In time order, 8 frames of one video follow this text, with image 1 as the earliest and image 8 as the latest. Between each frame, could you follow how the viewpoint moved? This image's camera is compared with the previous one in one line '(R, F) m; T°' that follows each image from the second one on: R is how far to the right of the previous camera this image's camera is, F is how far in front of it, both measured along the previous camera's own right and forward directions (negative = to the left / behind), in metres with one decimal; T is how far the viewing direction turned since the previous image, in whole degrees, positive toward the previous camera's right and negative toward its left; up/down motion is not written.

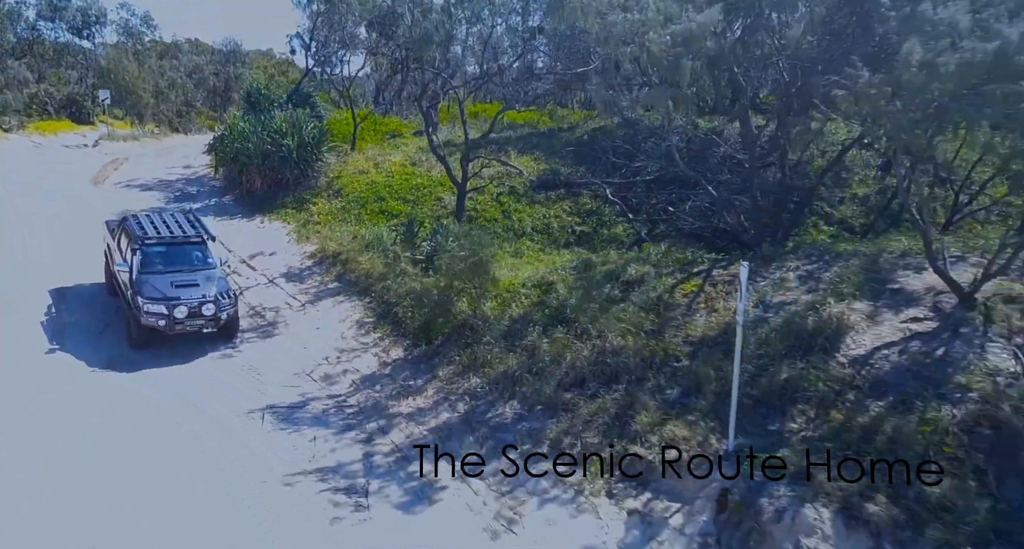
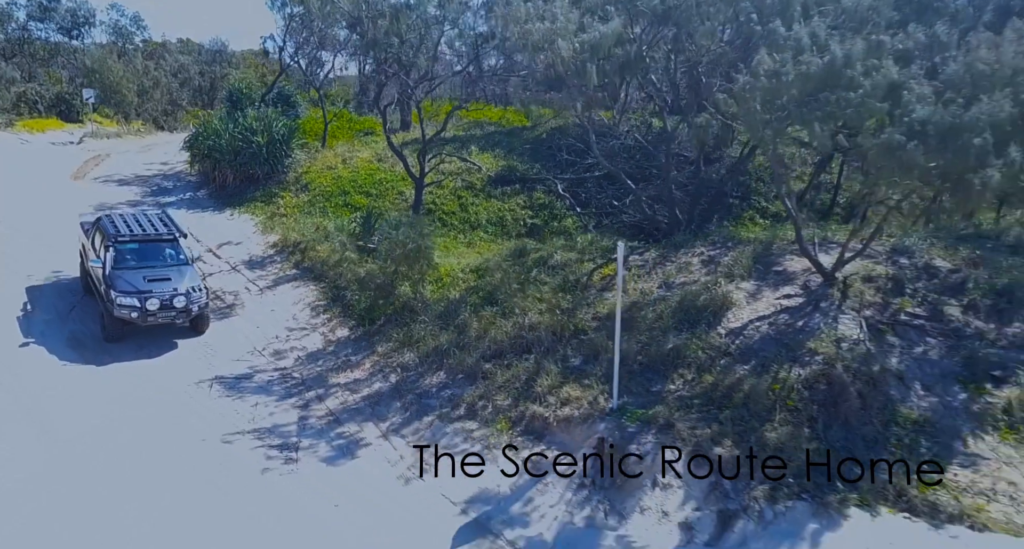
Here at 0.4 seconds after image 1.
(+1.0, -0.9) m; 0°
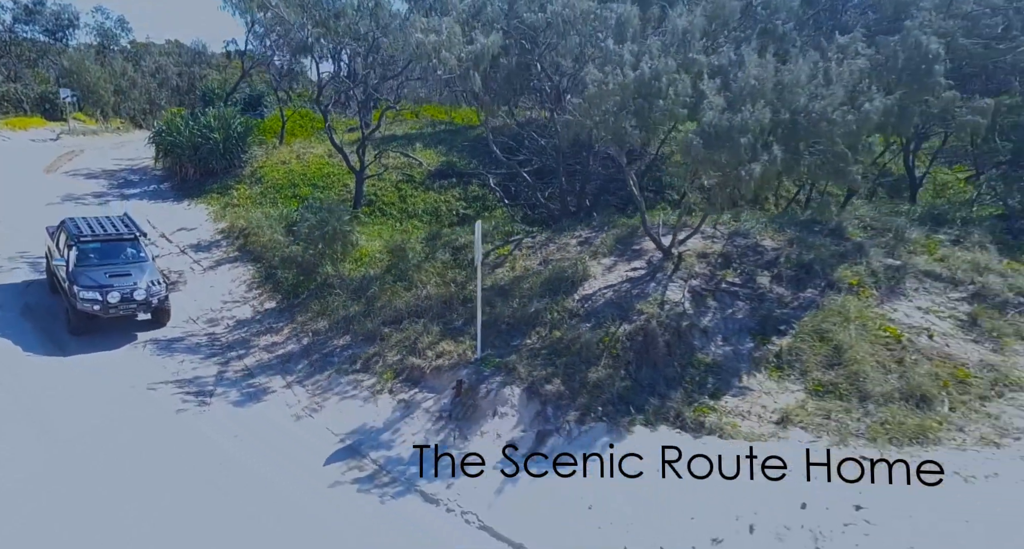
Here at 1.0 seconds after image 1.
(+1.5, -1.5) m; +1°
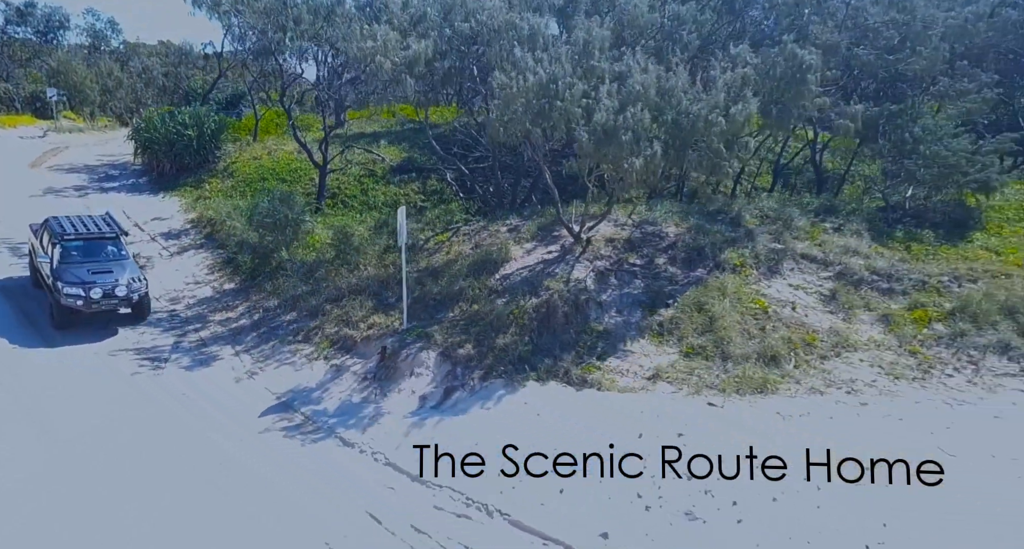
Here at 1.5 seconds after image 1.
(+1.1, -1.1) m; 0°
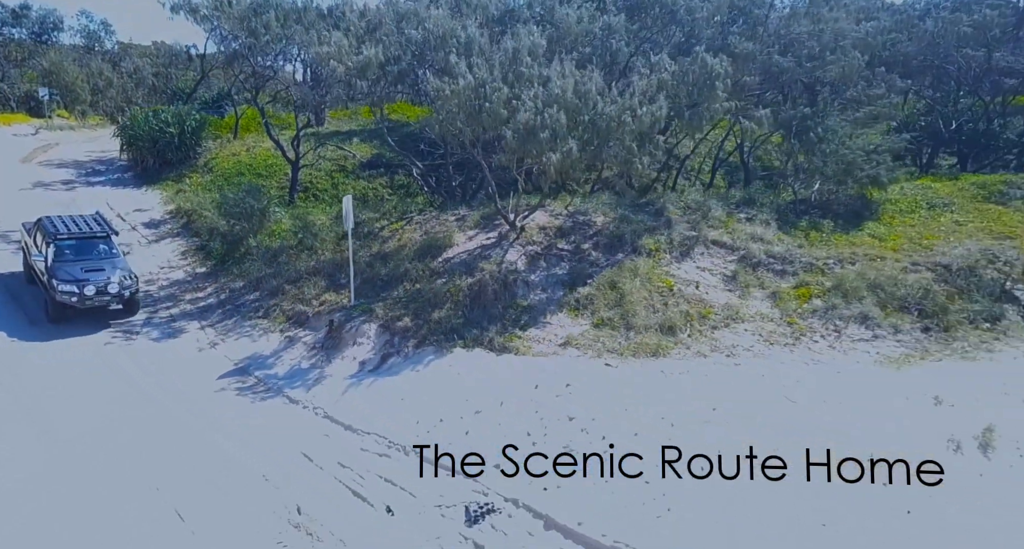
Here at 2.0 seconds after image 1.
(+1.0, -1.1) m; 0°
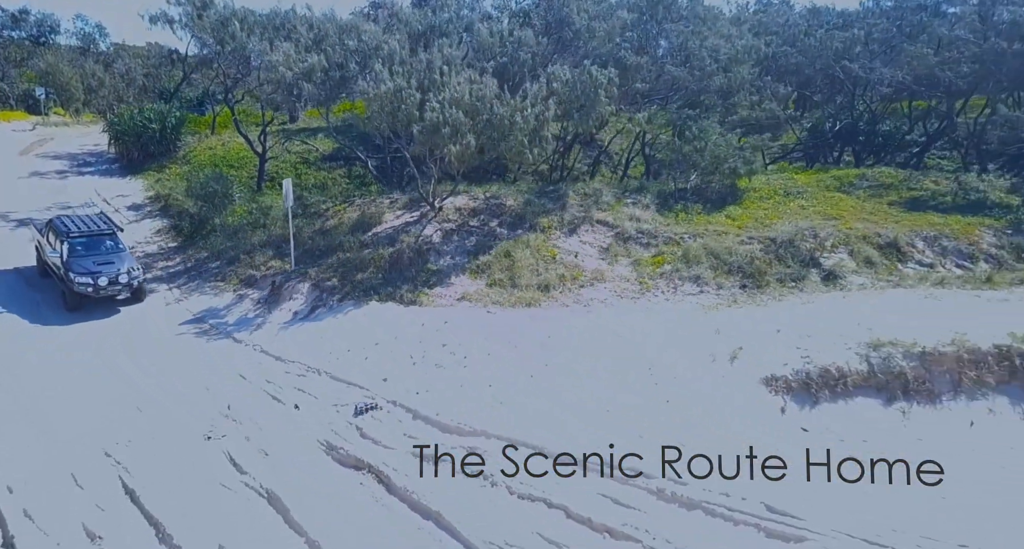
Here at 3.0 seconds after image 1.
(+1.6, -2.2) m; 0°
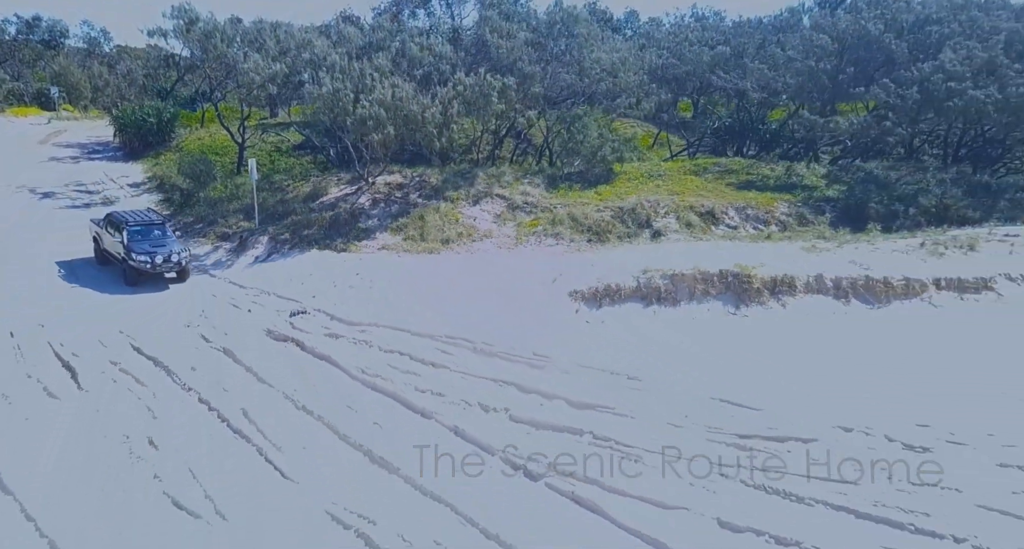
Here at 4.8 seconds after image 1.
(+2.0, -3.8) m; 0°
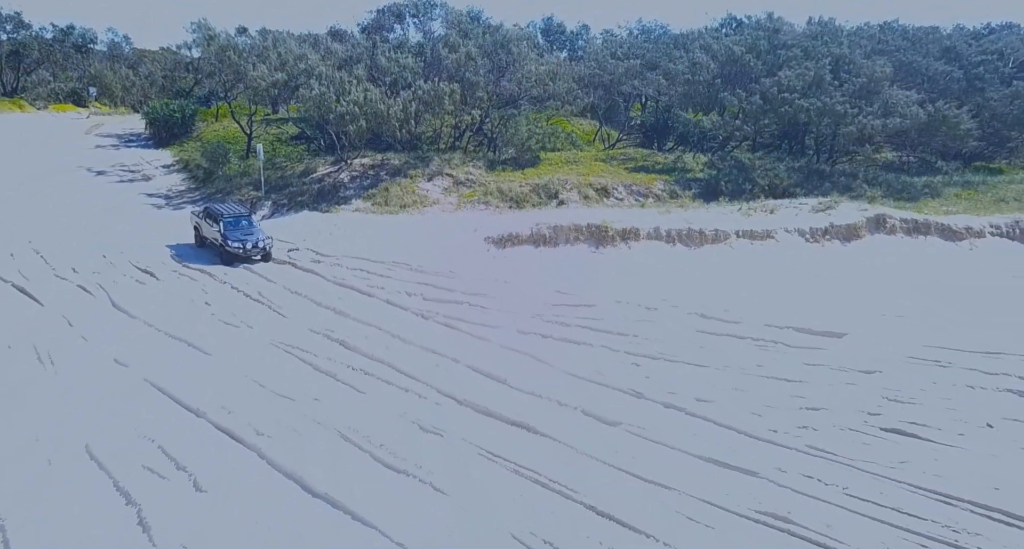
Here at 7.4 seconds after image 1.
(+1.7, -5.1) m; 0°
